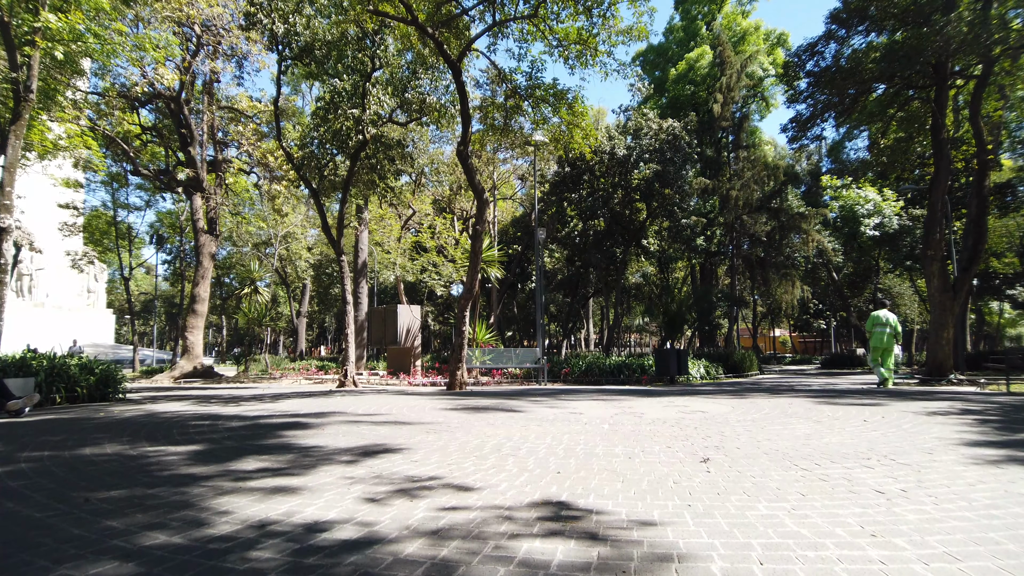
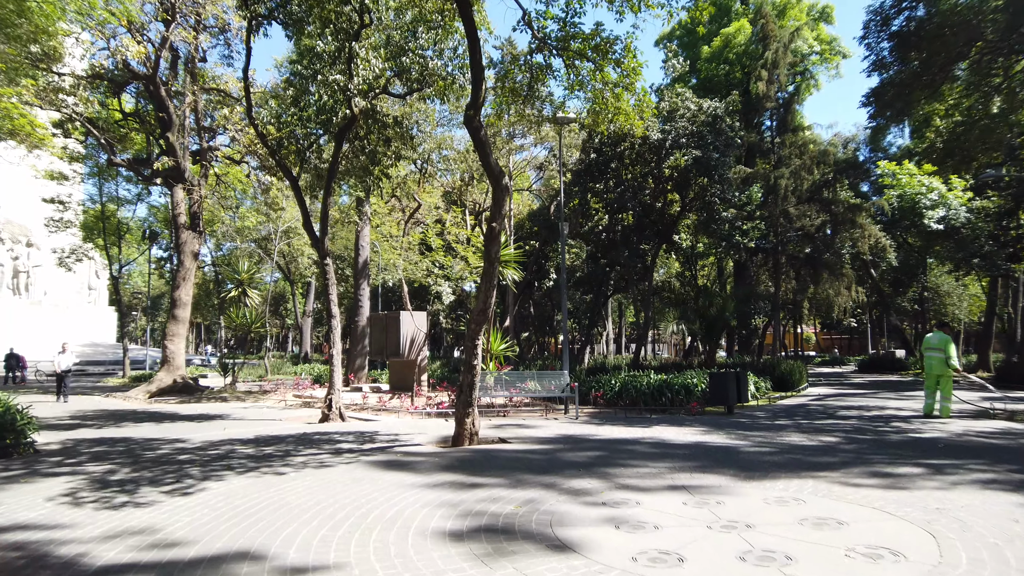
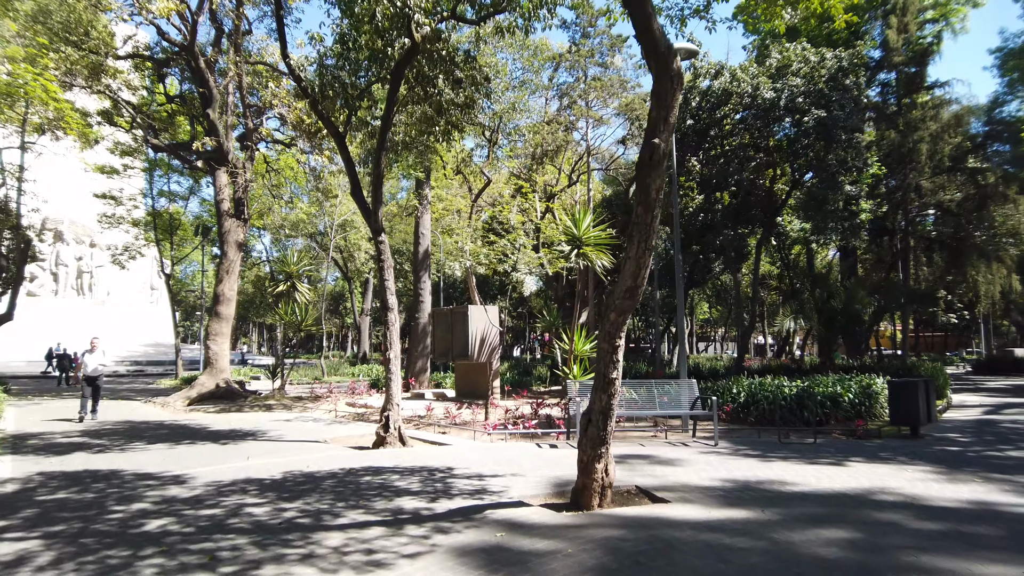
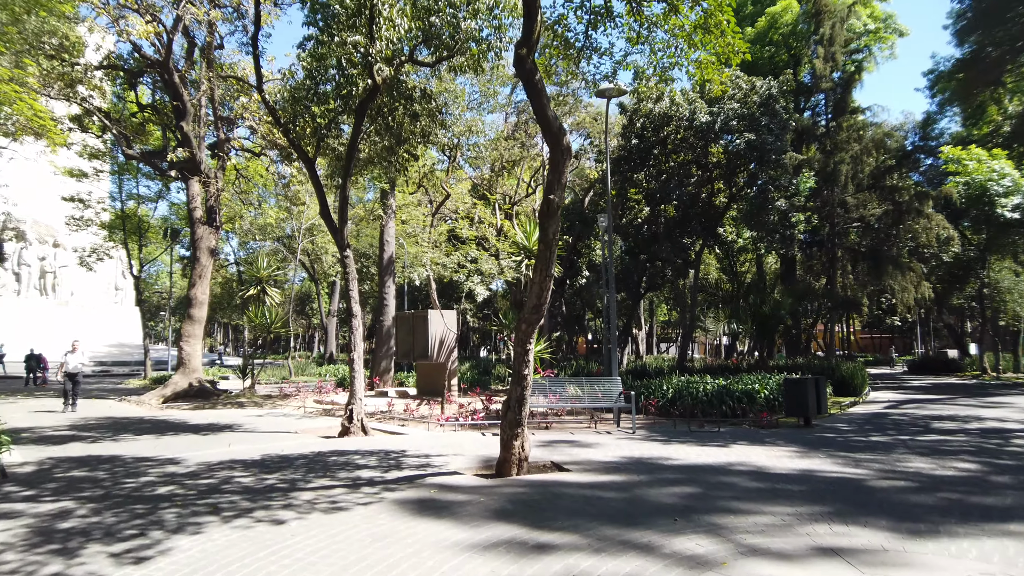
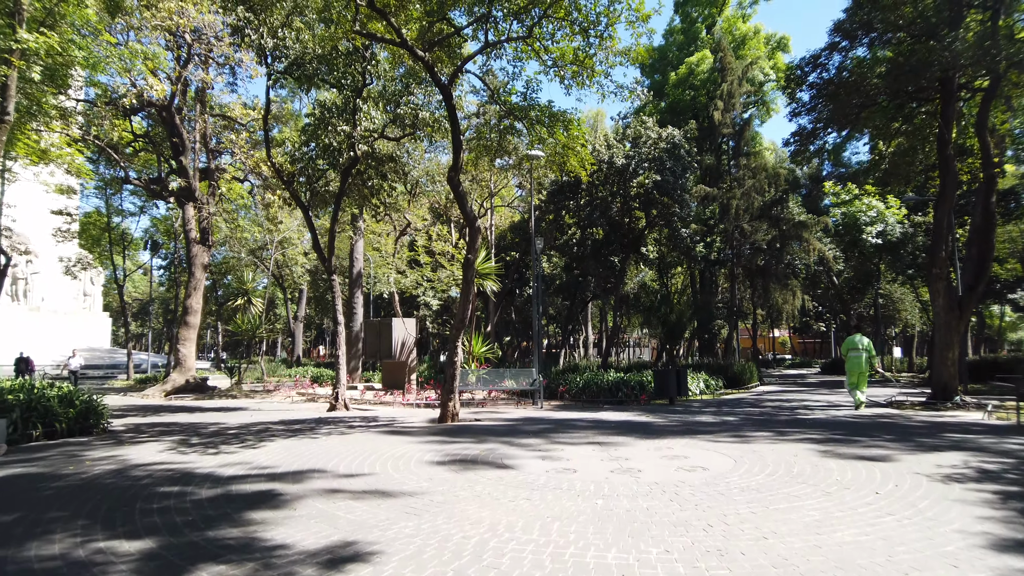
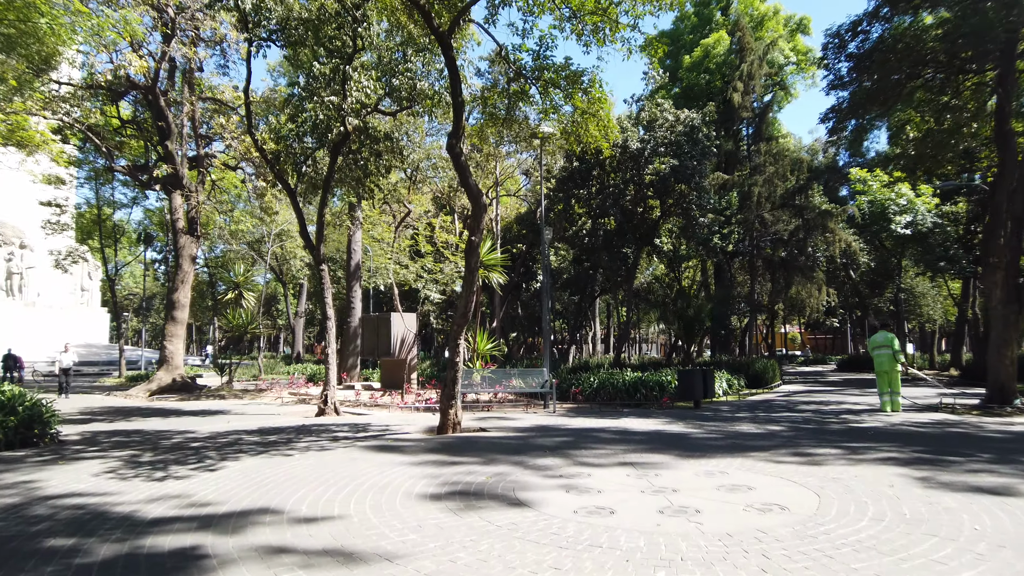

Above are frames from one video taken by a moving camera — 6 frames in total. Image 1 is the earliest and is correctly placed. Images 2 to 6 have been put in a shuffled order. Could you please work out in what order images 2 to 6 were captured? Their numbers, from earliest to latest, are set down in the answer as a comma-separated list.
5, 6, 2, 4, 3
